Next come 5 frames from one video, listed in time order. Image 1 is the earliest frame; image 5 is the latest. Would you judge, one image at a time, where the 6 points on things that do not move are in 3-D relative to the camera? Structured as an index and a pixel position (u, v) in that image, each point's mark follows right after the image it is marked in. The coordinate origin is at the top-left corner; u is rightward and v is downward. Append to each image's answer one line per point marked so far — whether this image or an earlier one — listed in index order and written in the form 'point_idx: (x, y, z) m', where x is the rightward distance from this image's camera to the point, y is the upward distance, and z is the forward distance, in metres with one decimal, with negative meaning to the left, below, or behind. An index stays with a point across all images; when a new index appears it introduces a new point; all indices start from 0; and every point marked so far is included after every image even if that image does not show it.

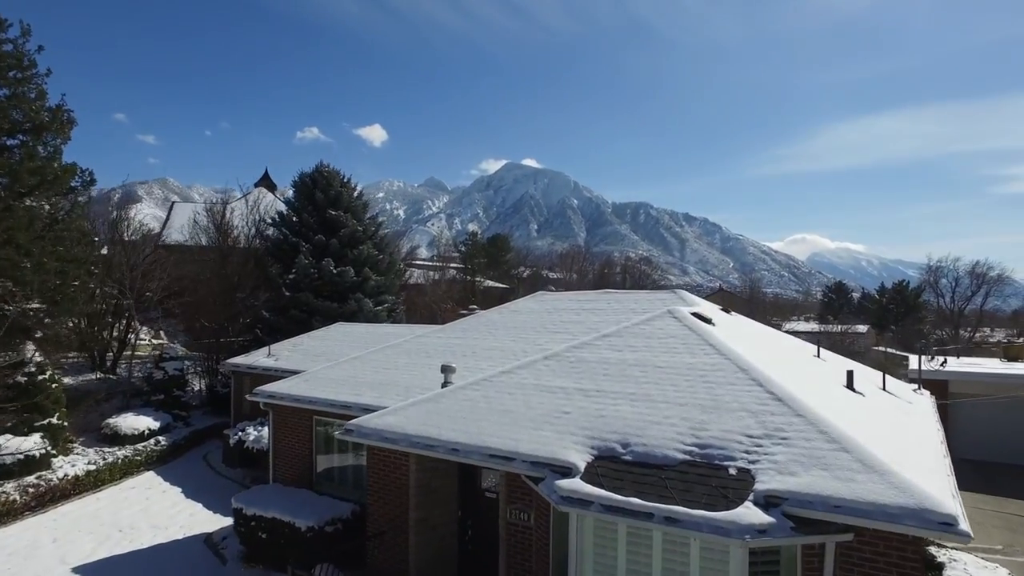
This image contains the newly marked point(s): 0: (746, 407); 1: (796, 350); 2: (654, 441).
0: (+2.6, -1.3, +6.5) m
1: (+4.8, -1.0, +9.9) m
2: (+1.5, -1.7, +6.3) m
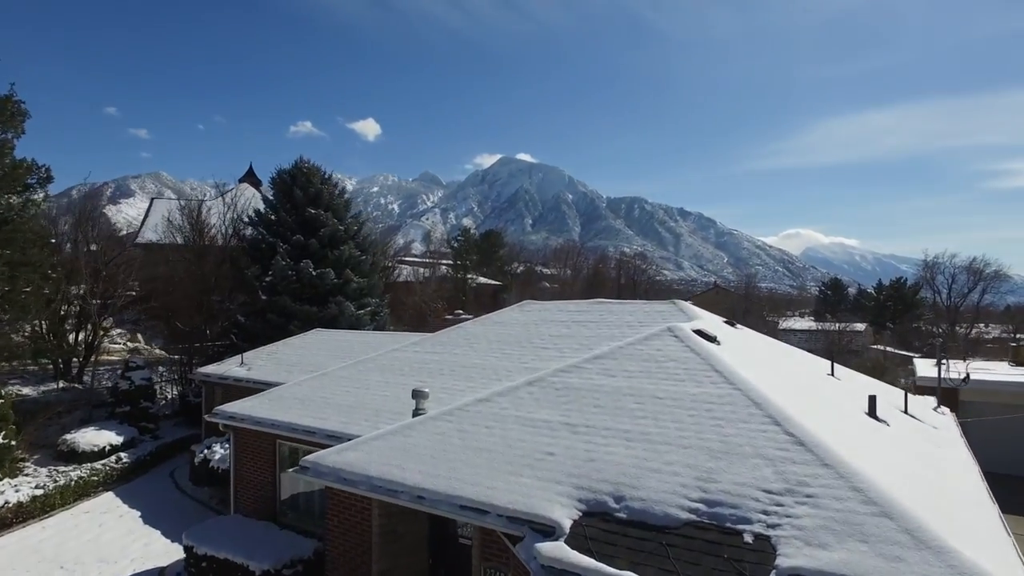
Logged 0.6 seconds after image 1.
0: (+2.4, -1.6, +5.5) m
1: (+4.5, -1.2, +8.9) m
2: (+1.3, -1.9, +5.3) m
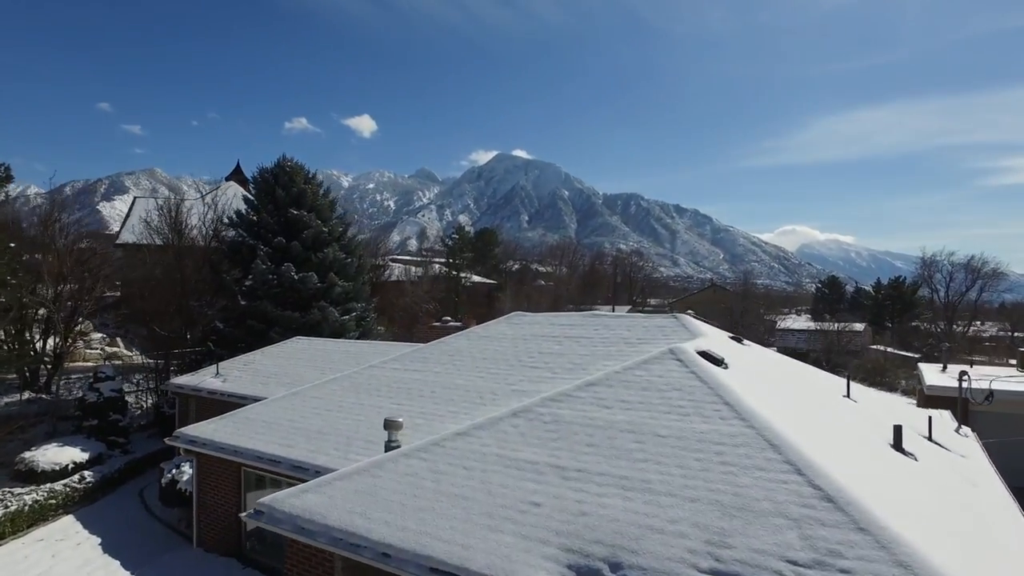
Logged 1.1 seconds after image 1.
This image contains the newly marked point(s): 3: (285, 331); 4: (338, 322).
0: (+2.2, -1.8, +4.7) m
1: (+4.3, -1.4, +8.0) m
2: (+1.1, -2.1, +4.5) m
3: (-7.5, -1.4, +19.2) m
4: (-5.9, -1.2, +19.9) m
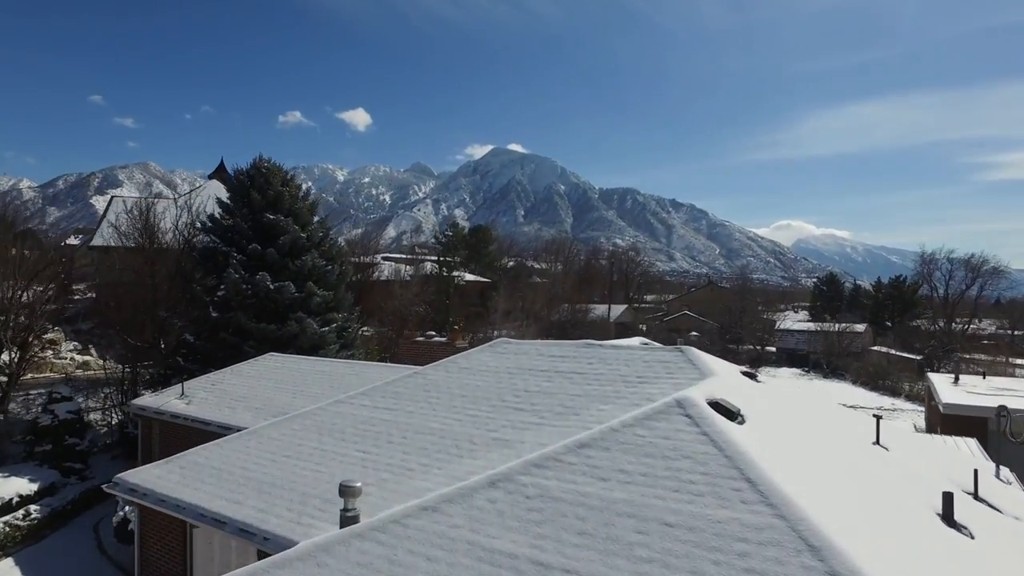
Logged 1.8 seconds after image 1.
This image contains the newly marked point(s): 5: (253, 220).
0: (+2.0, -2.2, +3.6) m
1: (+4.1, -1.8, +6.9) m
2: (+0.9, -2.6, +3.4) m
3: (-7.8, -1.7, +18.0) m
4: (-6.3, -1.5, +18.7) m
5: (-8.6, +2.3, +19.5) m
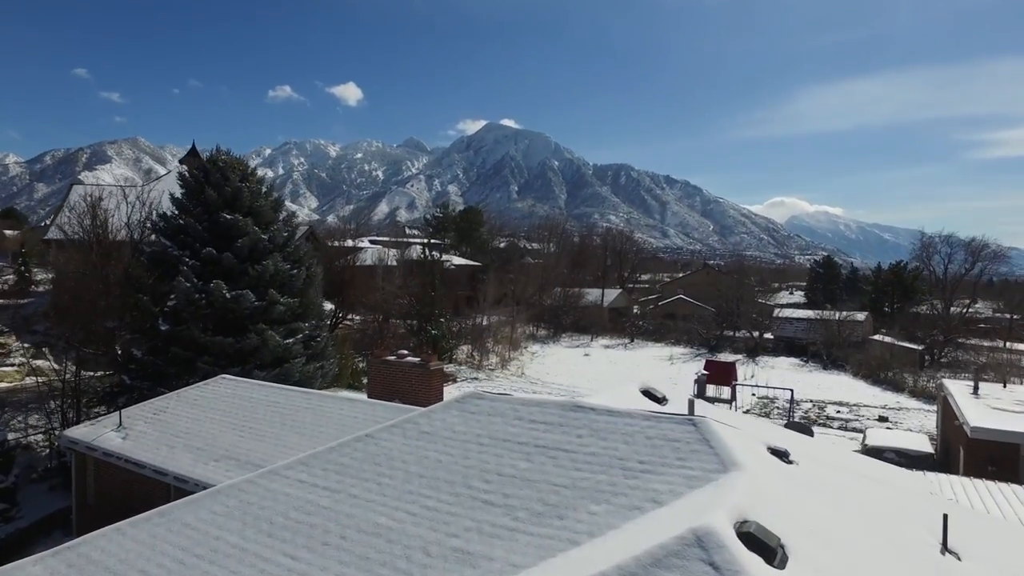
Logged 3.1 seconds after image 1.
0: (+1.7, -3.1, +1.9) m
1: (+3.7, -2.5, +5.3) m
2: (+0.6, -3.4, +1.7) m
3: (-8.2, -2.0, +16.3) m
4: (-6.7, -1.7, +17.0) m
5: (-9.1, +2.1, +17.5) m
